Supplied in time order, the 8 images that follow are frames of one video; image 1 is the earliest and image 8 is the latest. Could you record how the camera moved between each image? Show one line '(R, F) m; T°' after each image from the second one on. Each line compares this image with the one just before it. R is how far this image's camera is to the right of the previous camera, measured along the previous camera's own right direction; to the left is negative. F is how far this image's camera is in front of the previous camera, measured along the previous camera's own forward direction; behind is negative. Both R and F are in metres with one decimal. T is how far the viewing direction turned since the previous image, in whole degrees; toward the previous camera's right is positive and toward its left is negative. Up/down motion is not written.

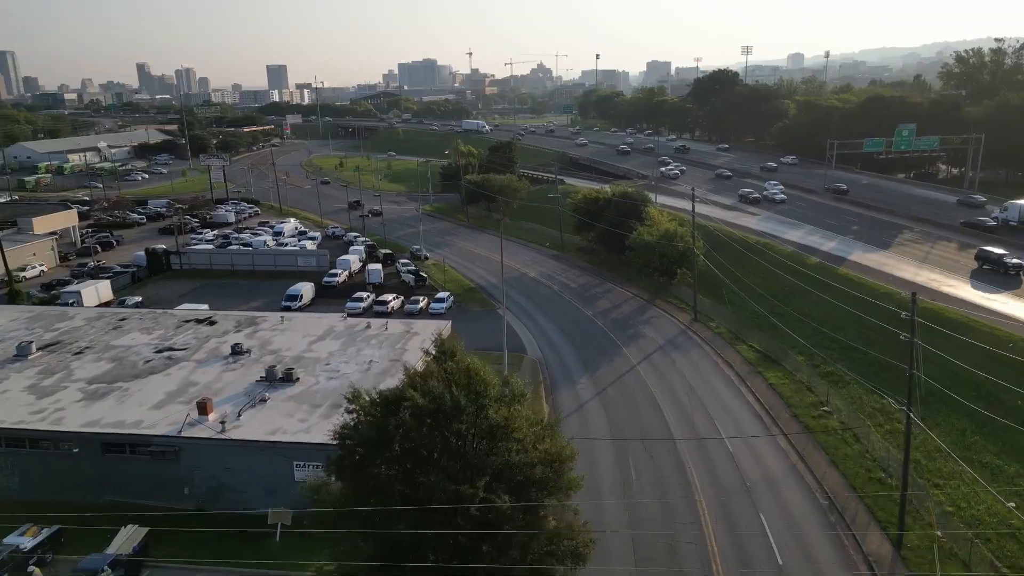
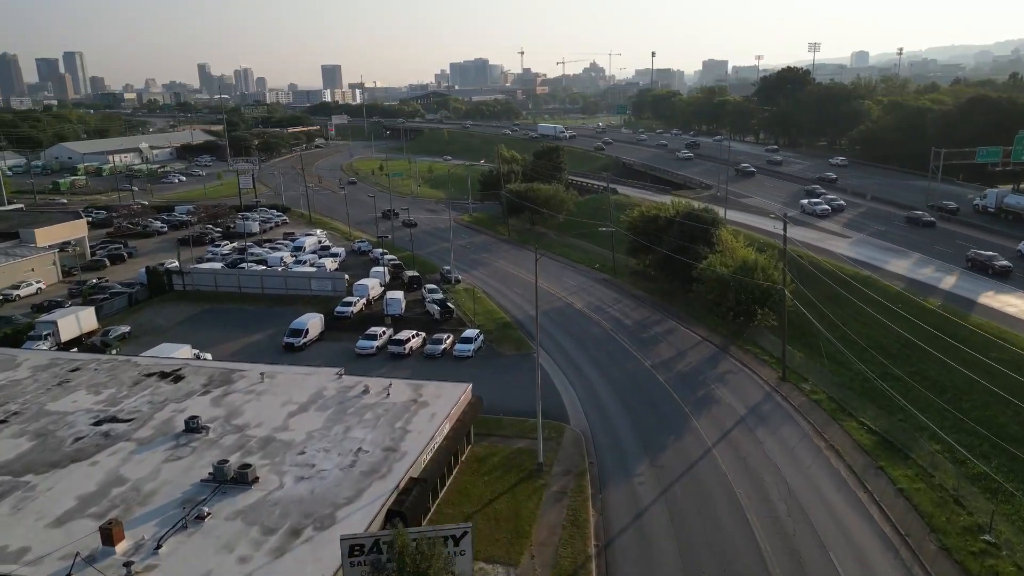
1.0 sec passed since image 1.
(+0.3, +8.2) m; -4°
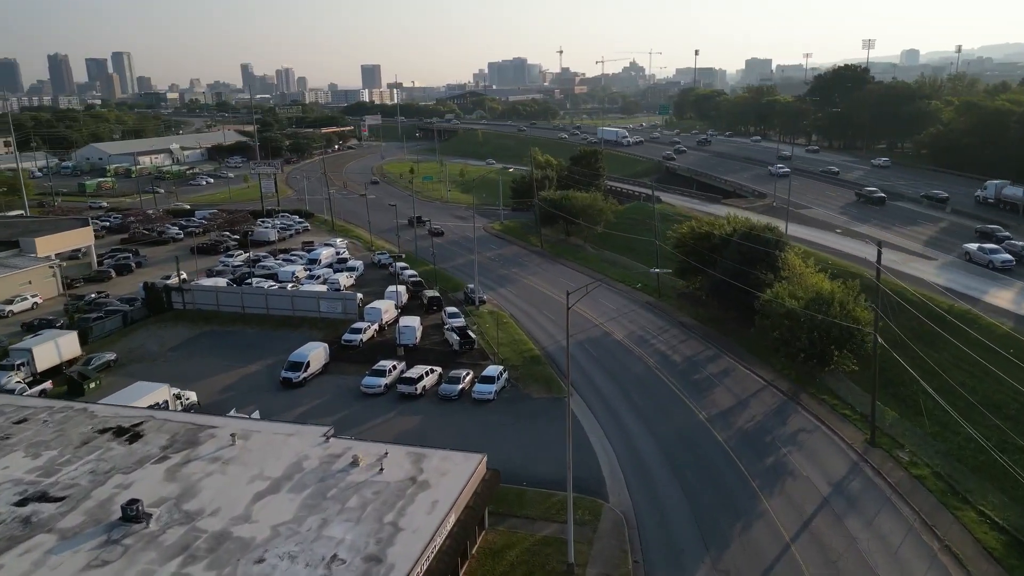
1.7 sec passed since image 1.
(+0.3, +5.8) m; -3°
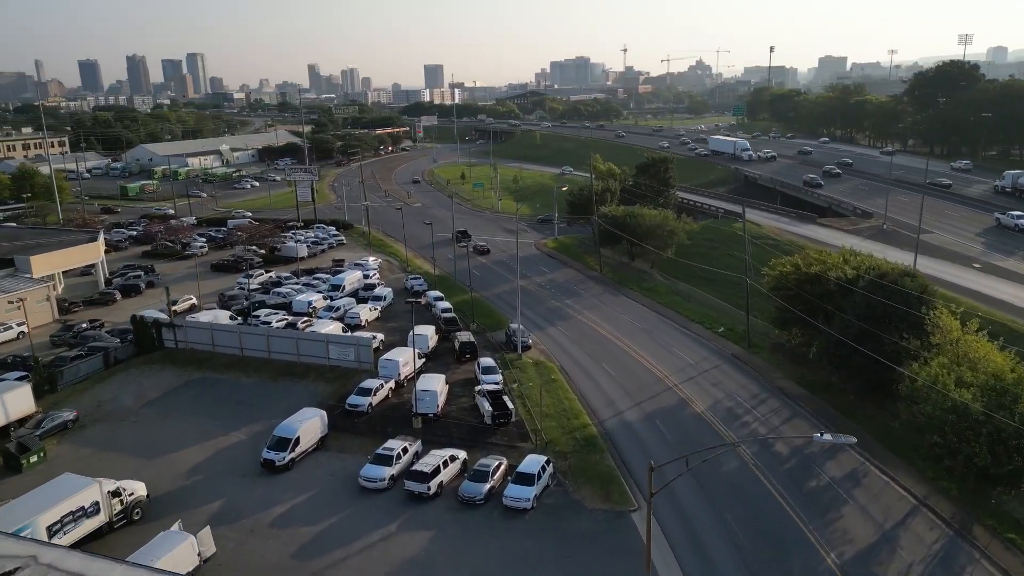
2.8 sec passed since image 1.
(+0.3, +9.1) m; -4°
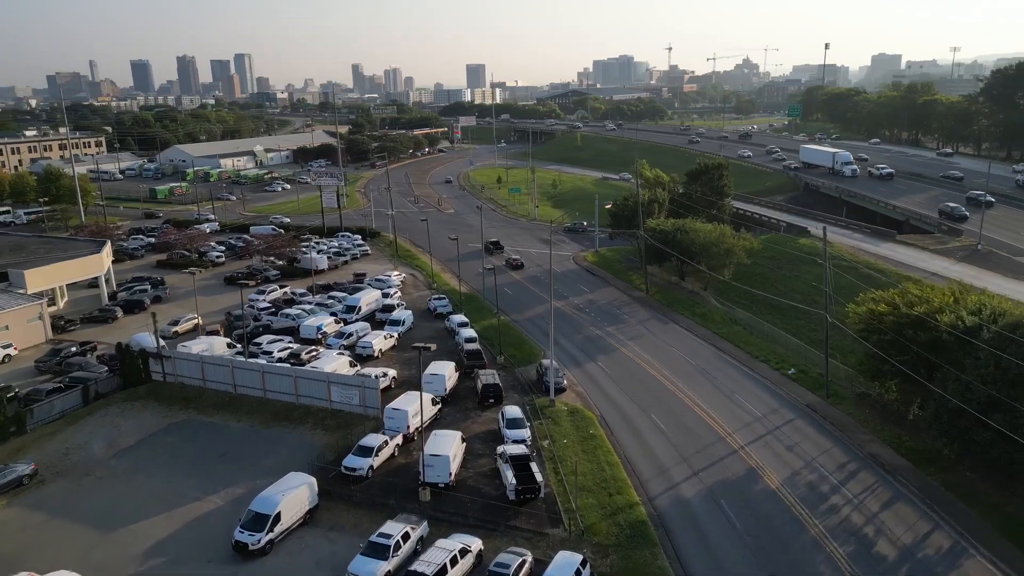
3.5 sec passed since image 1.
(+0.3, +5.8) m; -3°
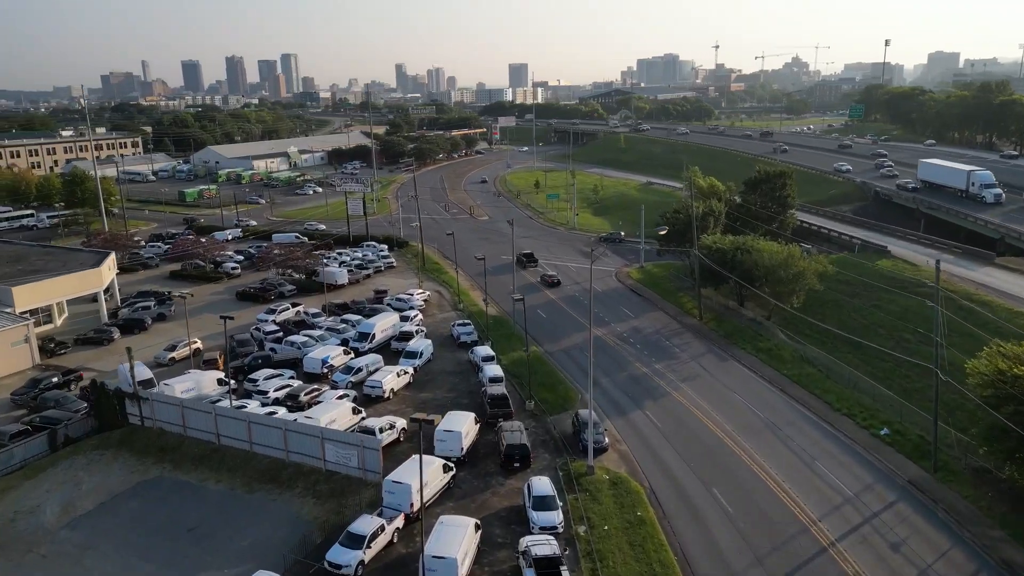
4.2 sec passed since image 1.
(+0.3, +5.8) m; -3°
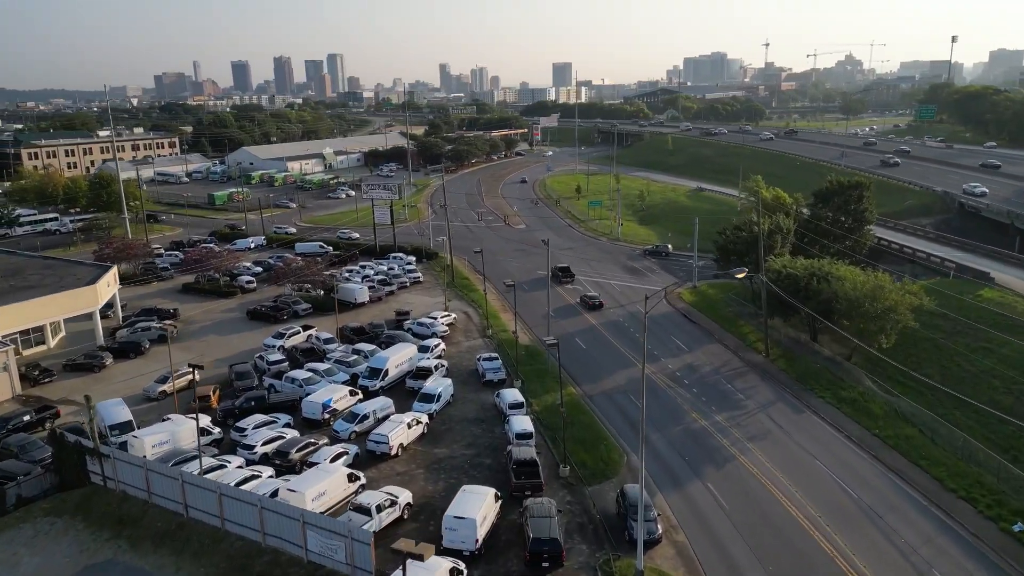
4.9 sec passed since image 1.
(+0.3, +5.8) m; -3°
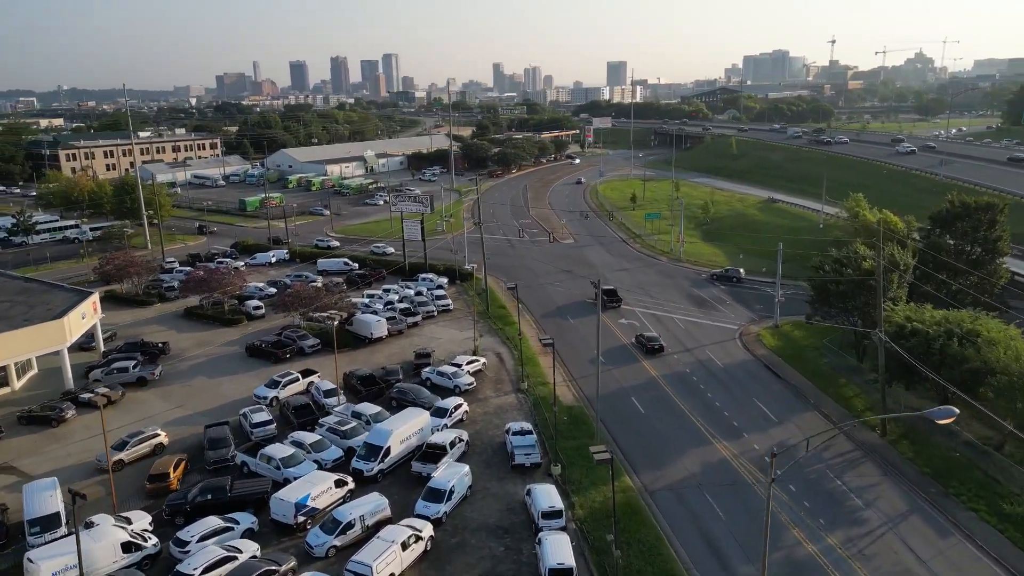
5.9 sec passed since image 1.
(+0.4, +8.3) m; -4°
